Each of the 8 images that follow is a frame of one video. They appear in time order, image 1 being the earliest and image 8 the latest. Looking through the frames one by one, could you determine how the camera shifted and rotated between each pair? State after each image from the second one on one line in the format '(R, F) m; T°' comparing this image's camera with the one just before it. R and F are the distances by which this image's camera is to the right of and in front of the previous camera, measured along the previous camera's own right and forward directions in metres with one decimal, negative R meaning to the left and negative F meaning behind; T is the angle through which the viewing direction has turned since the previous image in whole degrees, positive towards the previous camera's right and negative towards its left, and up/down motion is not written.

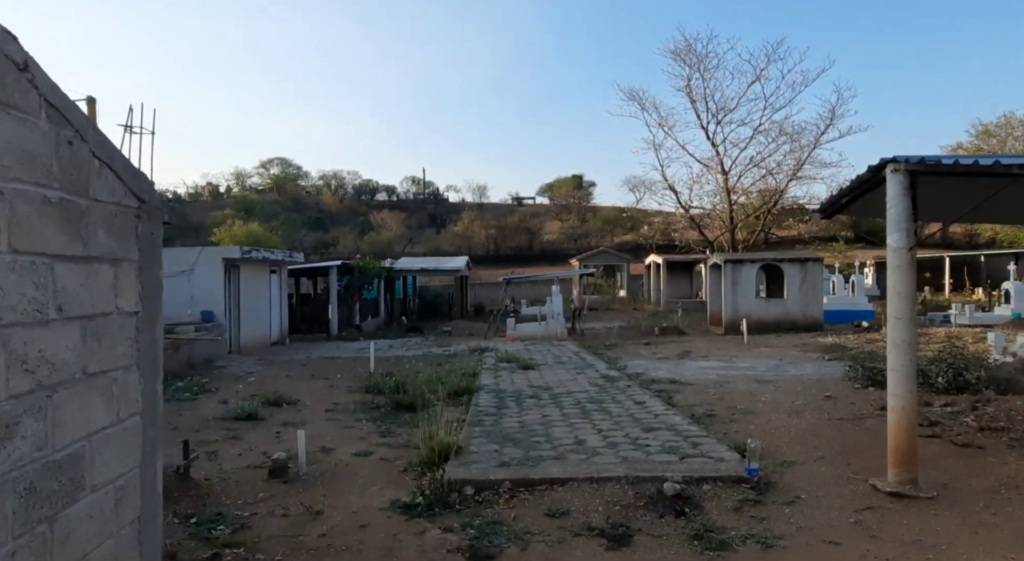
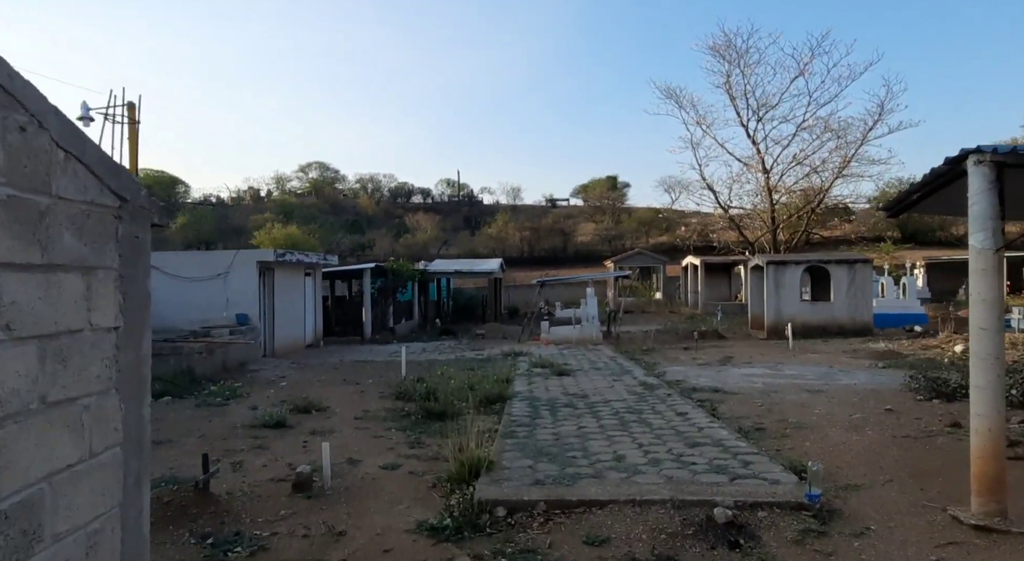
(0.0, +0.3) m; -3°
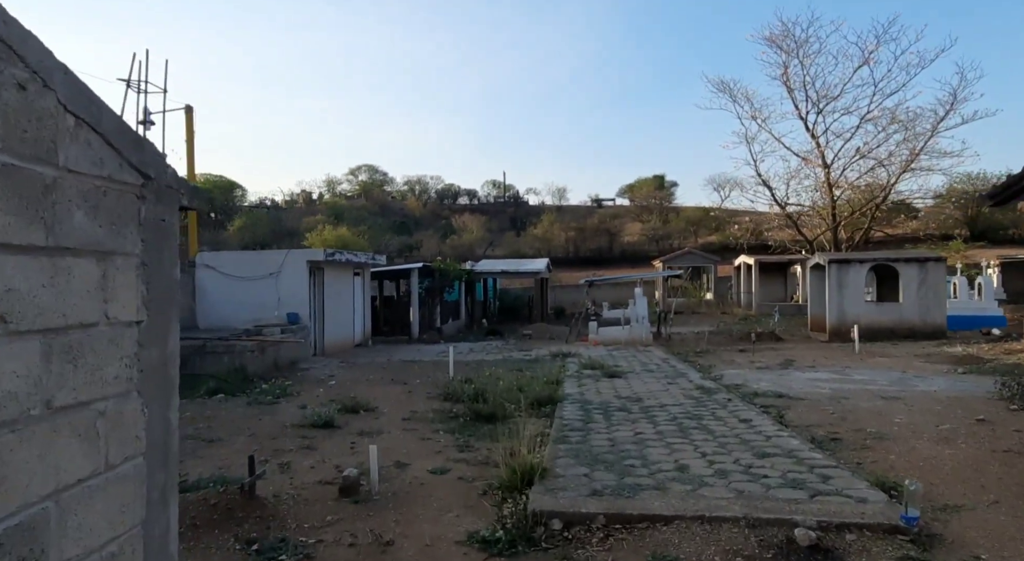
(-0.1, +0.3) m; -4°
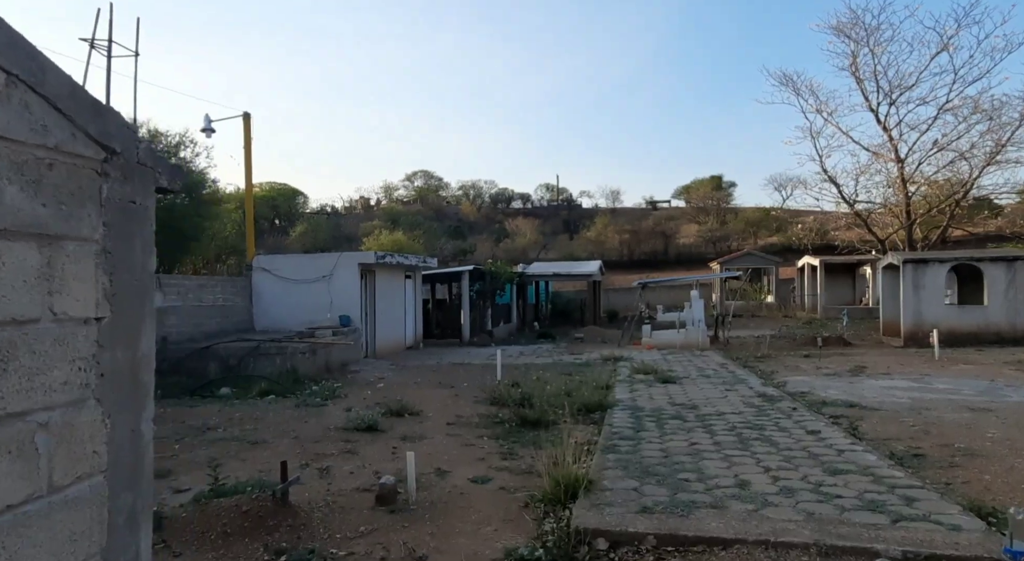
(+0.1, +0.3) m; -5°
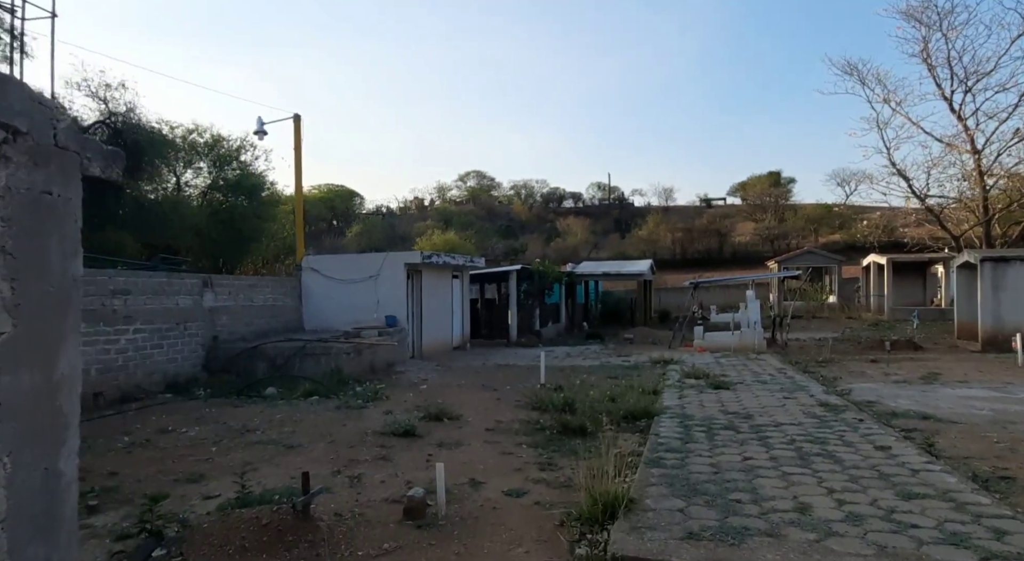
(+0.1, +0.3) m; -4°
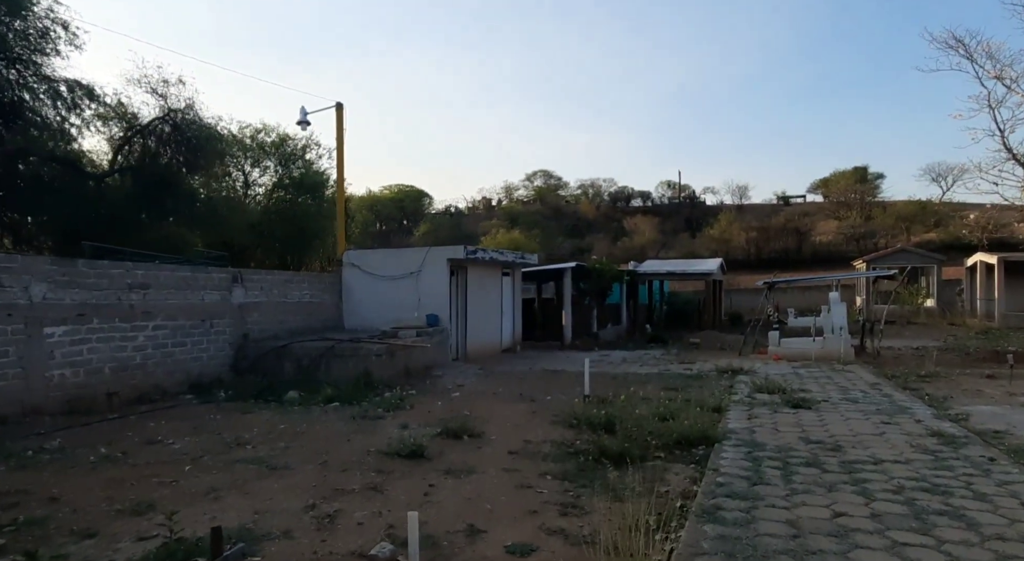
(+0.4, +1.3) m; -6°
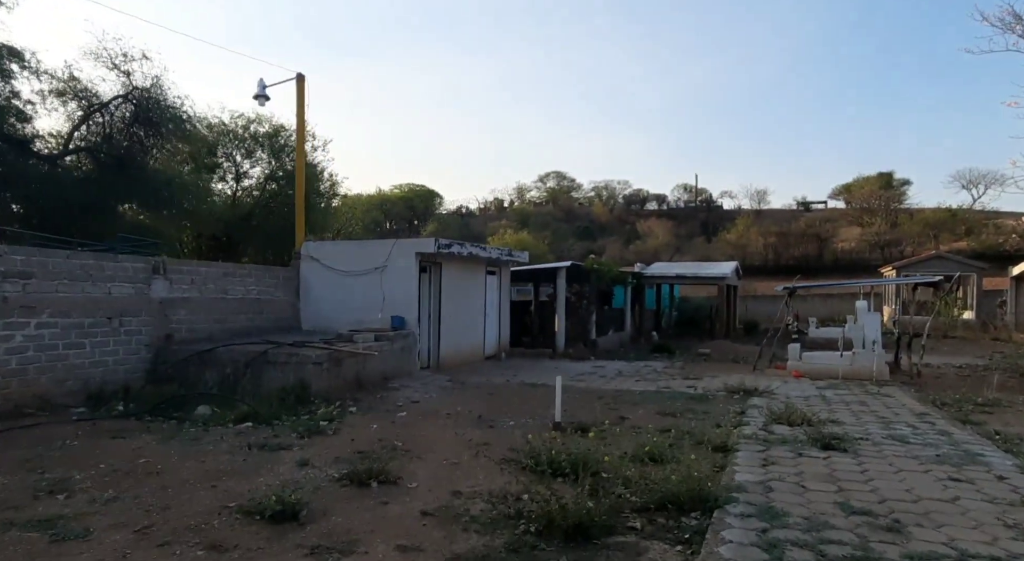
(+0.7, +1.9) m; -1°
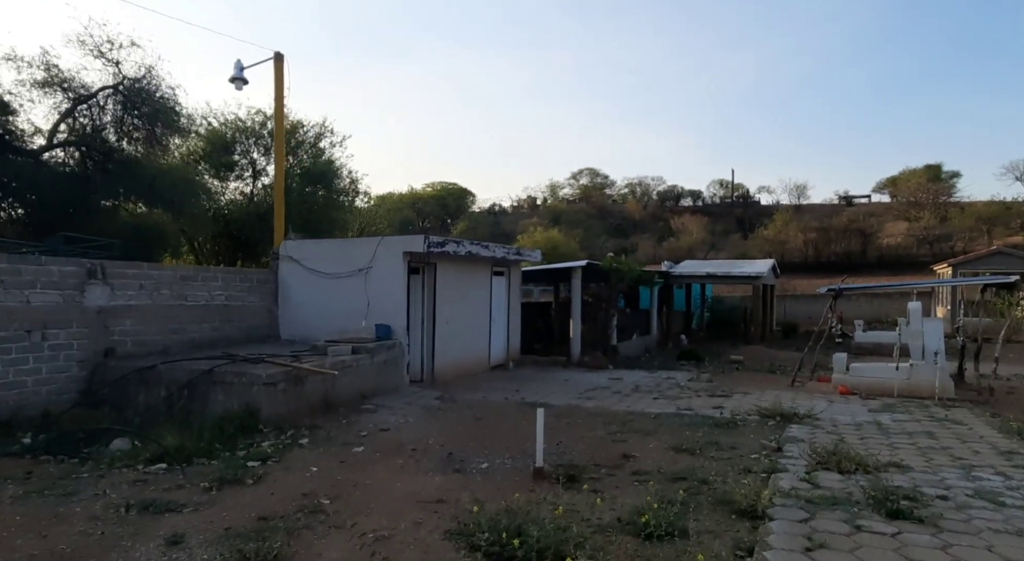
(+0.6, +1.6) m; -3°
